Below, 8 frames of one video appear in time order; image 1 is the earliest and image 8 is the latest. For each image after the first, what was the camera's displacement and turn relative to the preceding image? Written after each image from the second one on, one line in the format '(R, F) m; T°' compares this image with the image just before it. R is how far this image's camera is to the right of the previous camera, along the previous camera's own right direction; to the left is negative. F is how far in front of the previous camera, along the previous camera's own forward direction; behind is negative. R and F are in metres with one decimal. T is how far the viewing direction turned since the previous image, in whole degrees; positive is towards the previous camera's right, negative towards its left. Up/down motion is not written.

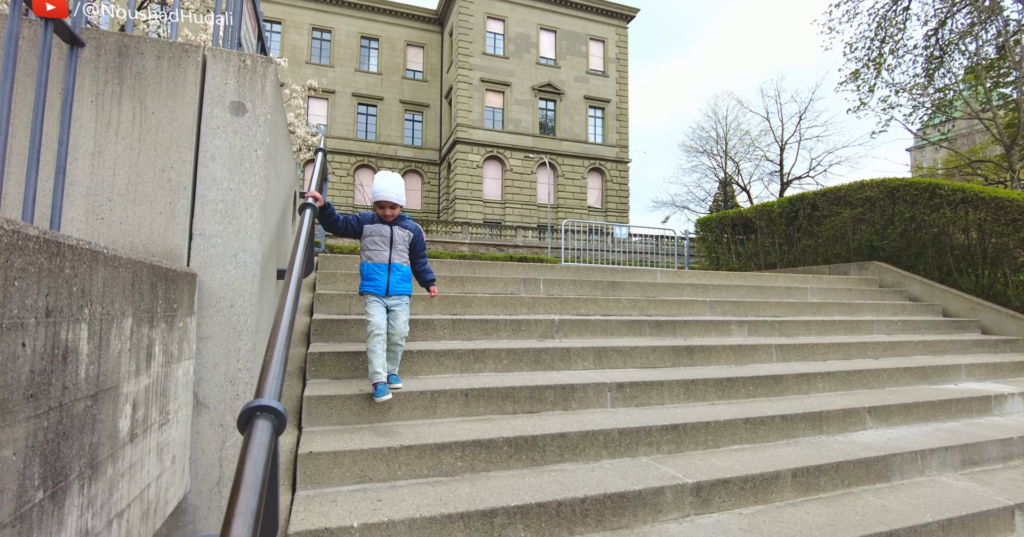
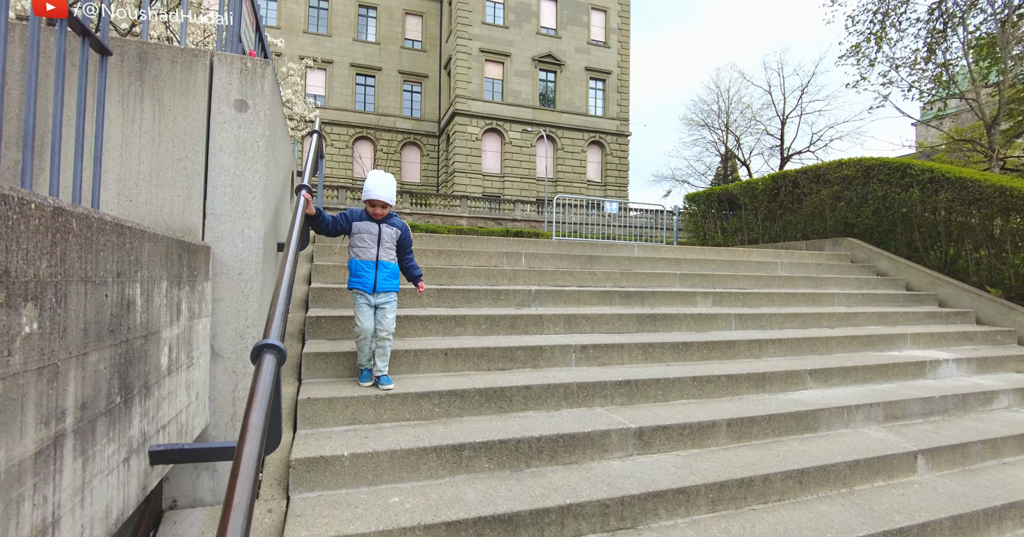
(+0.2, -0.4) m; 0°
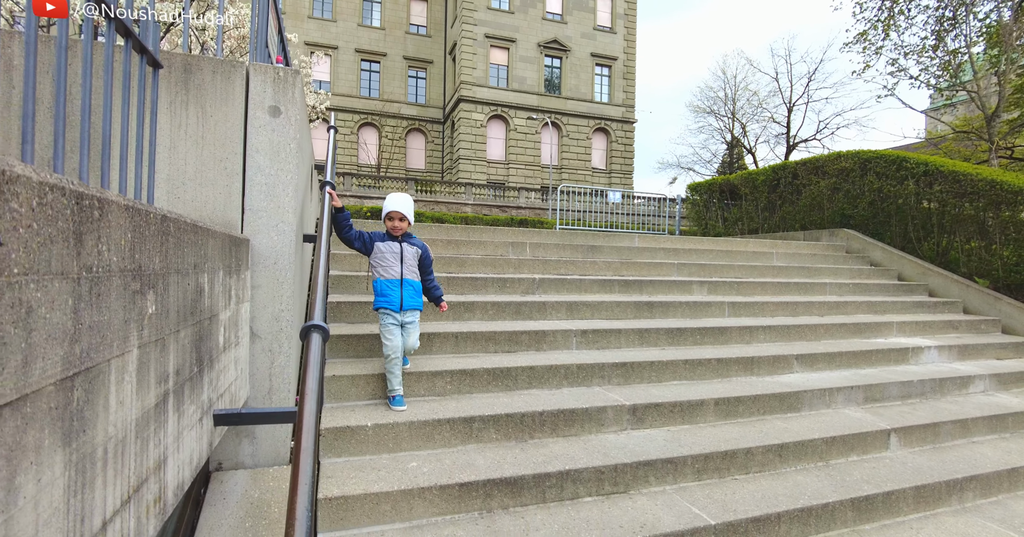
(0.0, -0.3) m; 0°
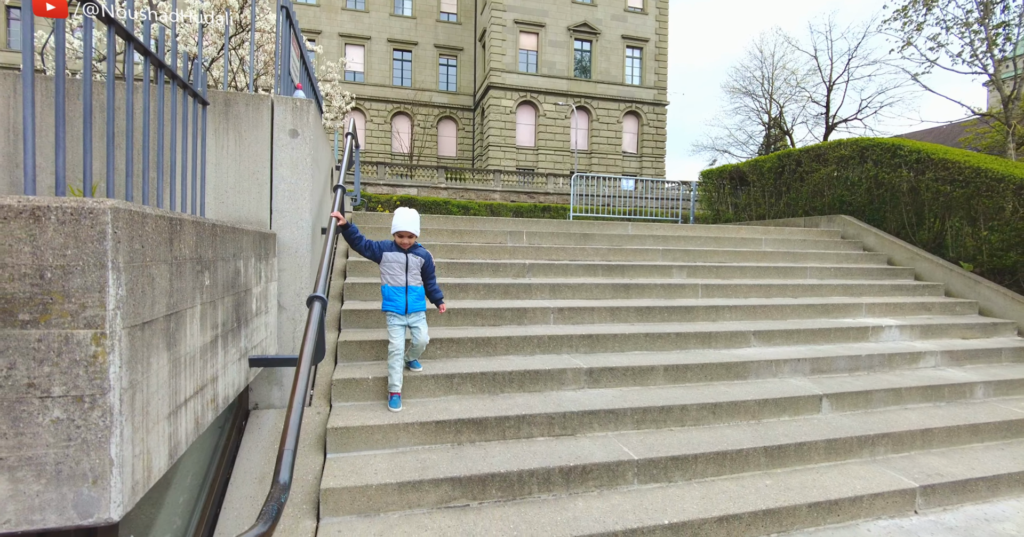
(+0.5, -0.7) m; -4°
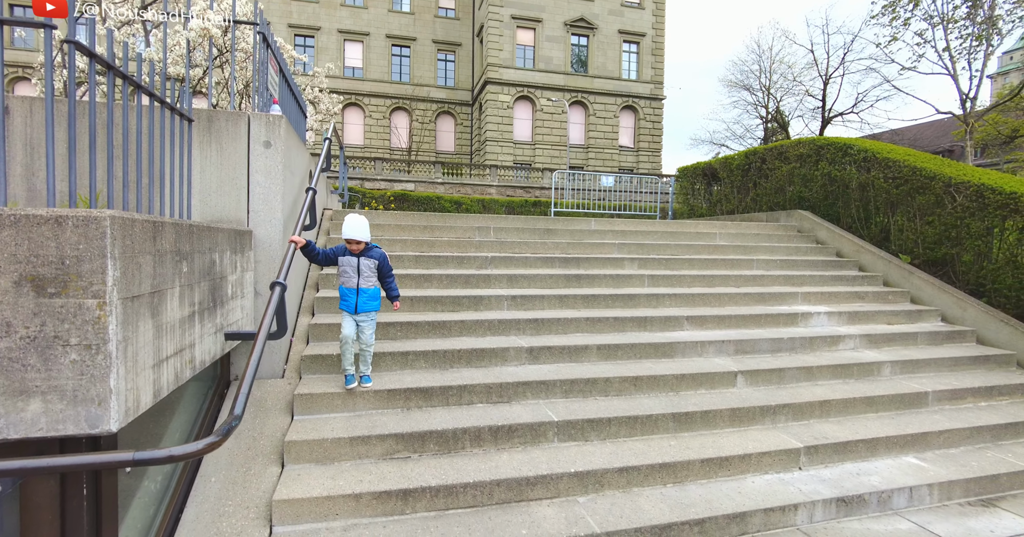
(+0.5, -0.6) m; 0°
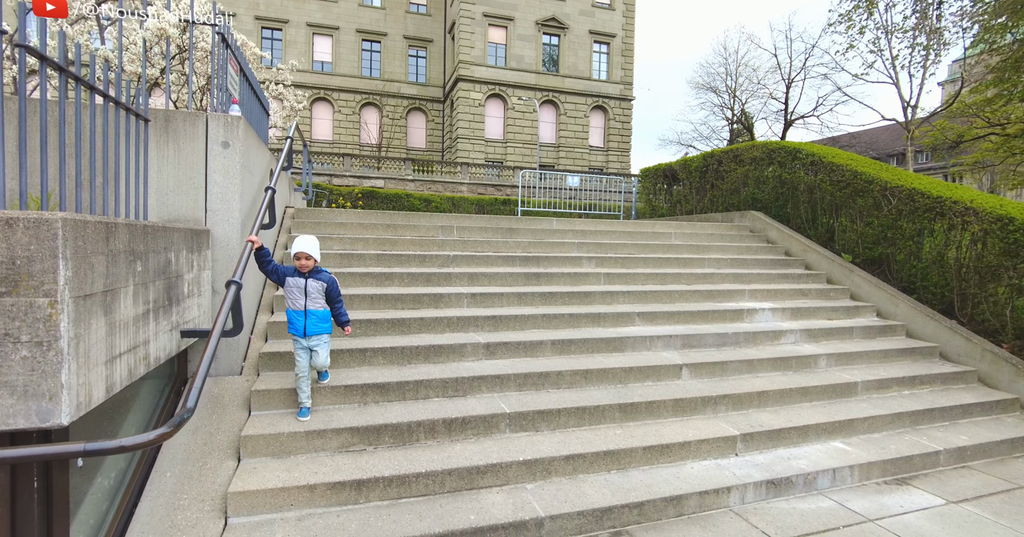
(+0.2, -0.2) m; +3°
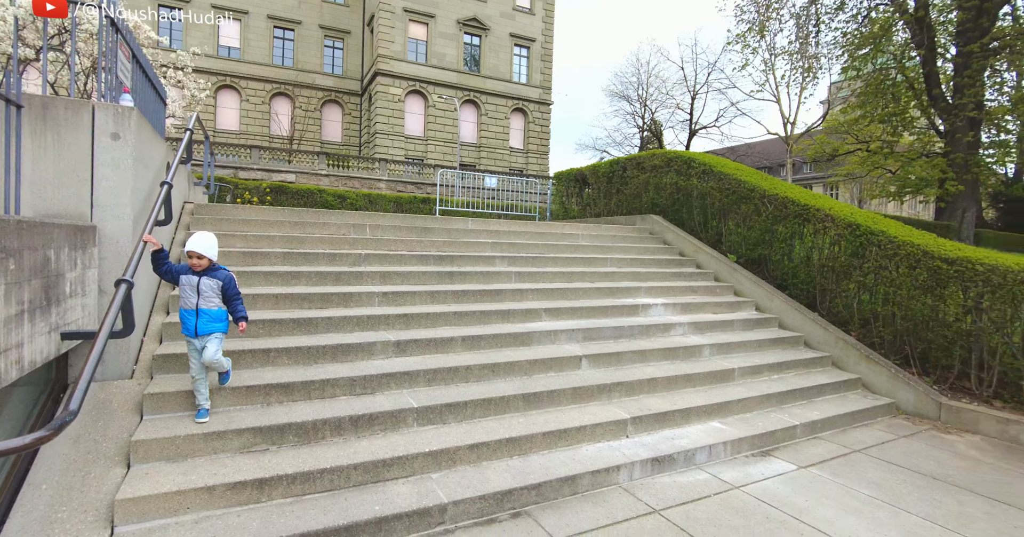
(+0.1, -0.2) m; +9°
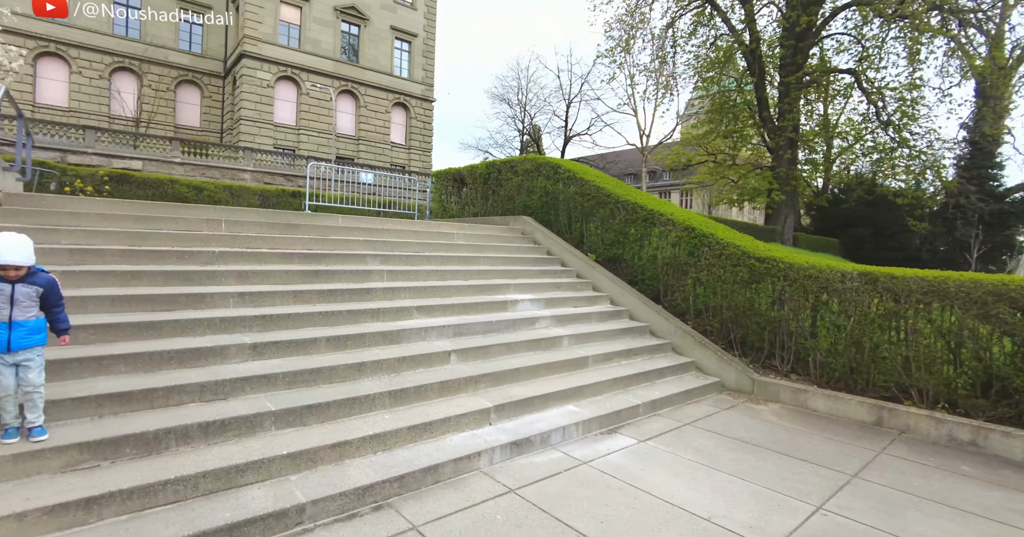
(+0.2, -0.2) m; +13°
